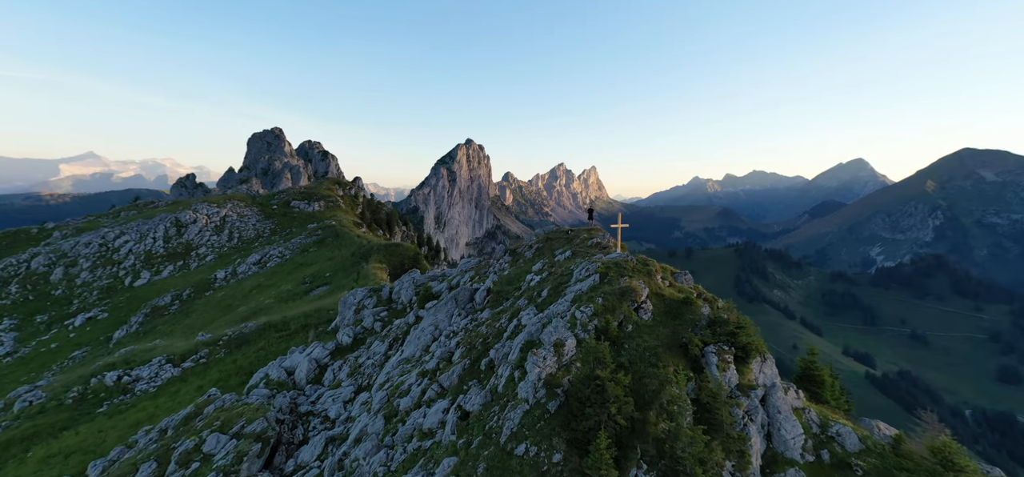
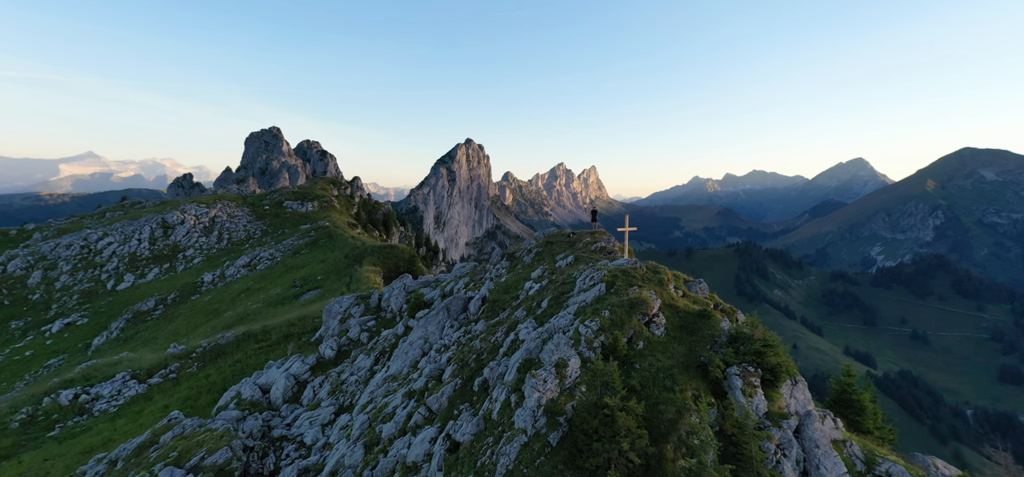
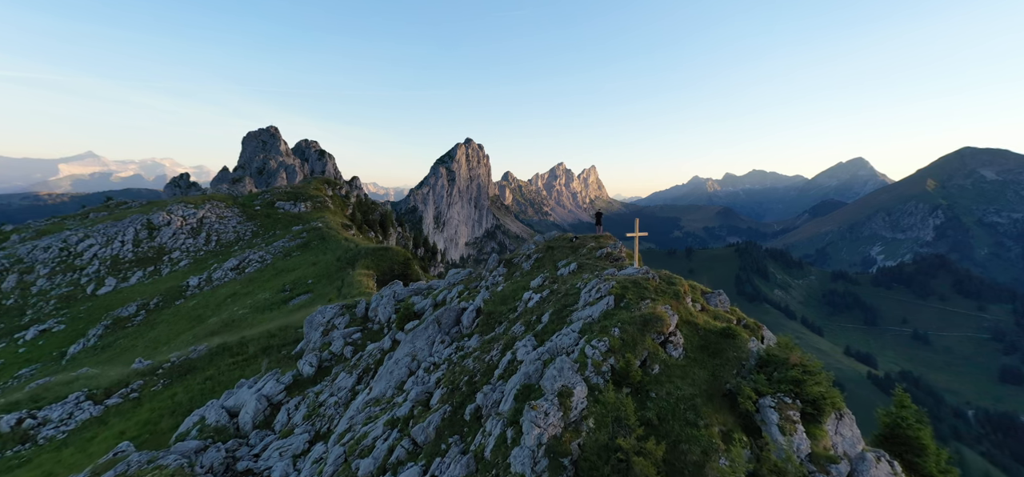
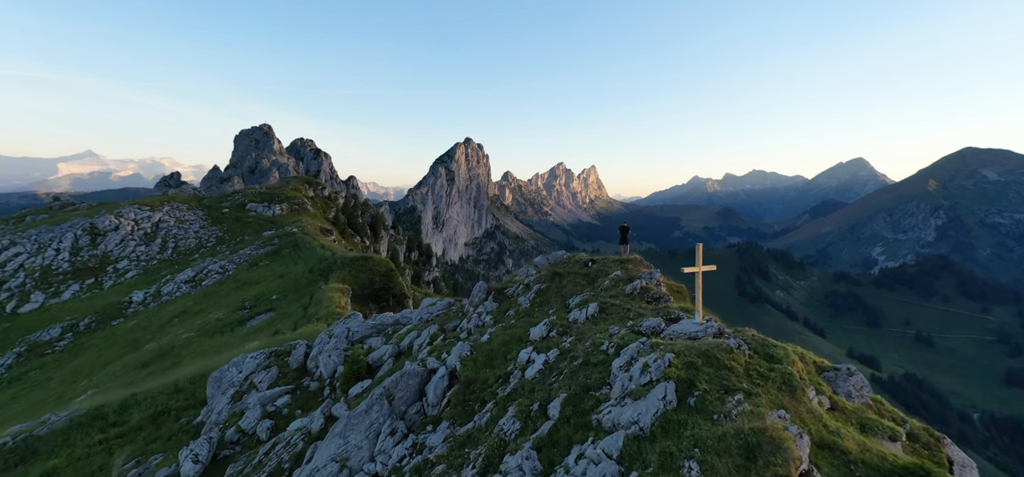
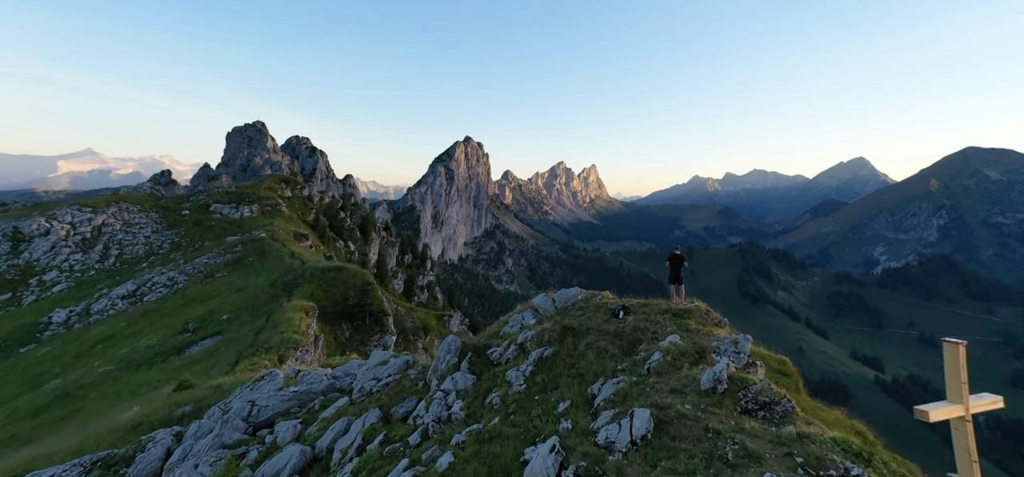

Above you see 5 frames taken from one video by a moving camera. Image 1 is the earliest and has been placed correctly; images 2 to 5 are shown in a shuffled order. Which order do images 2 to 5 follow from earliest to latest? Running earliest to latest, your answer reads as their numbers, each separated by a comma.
2, 3, 4, 5
